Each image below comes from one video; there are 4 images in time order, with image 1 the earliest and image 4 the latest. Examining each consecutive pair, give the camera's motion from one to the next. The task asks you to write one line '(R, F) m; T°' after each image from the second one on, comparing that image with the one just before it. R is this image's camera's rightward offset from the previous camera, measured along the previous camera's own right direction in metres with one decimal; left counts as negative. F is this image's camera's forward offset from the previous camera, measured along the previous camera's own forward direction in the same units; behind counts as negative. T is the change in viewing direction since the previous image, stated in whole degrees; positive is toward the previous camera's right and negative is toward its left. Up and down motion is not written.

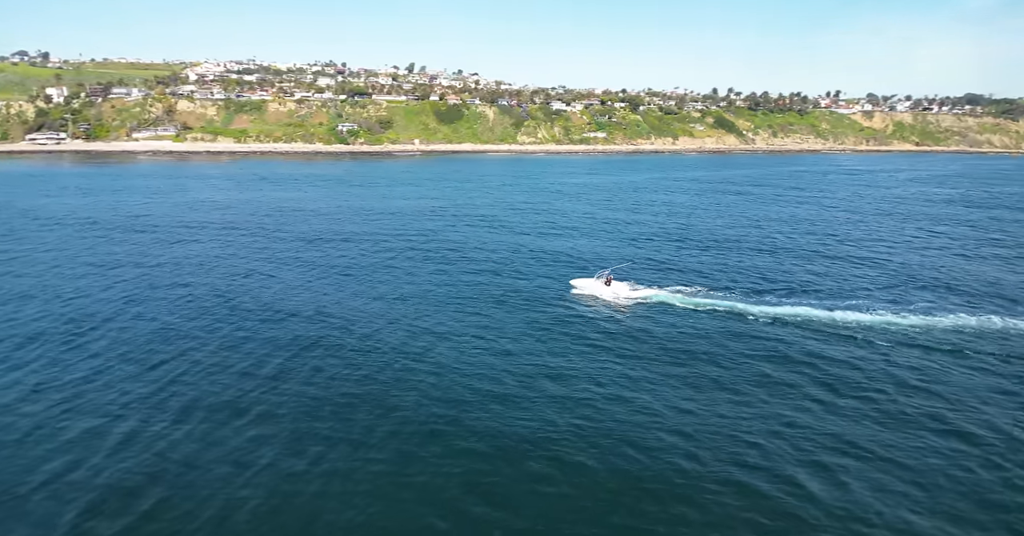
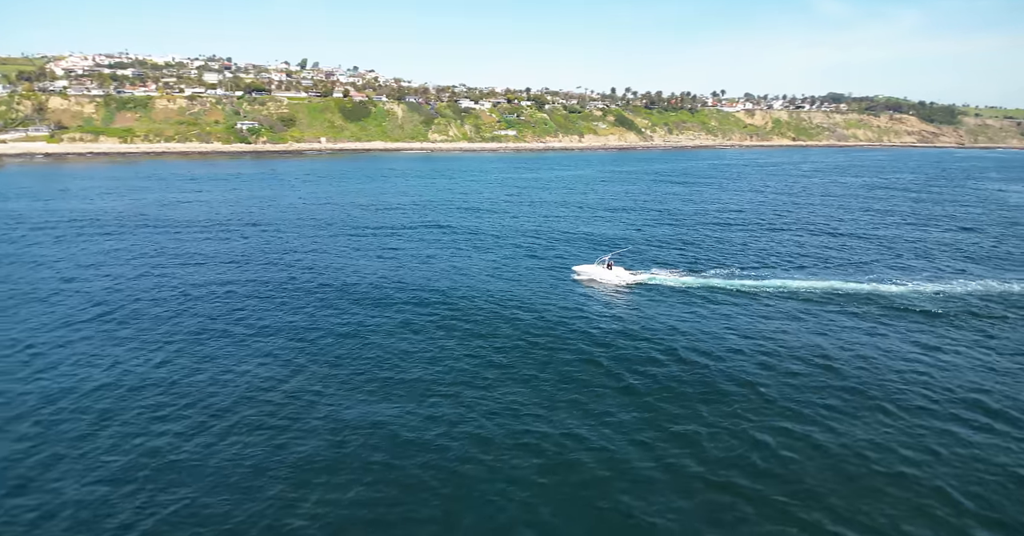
(-13.4, +1.7) m; +10°
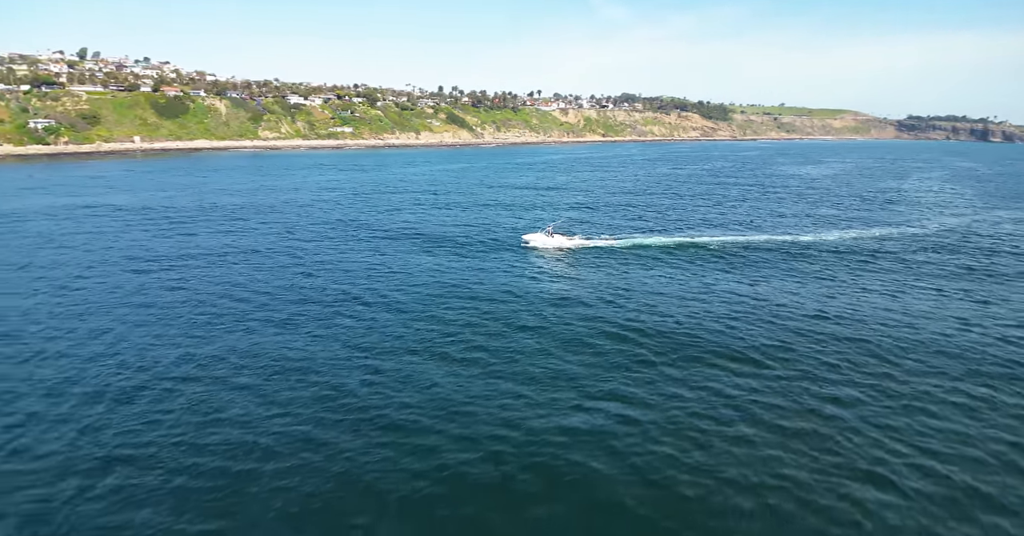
(-22.5, -8.3) m; +17°
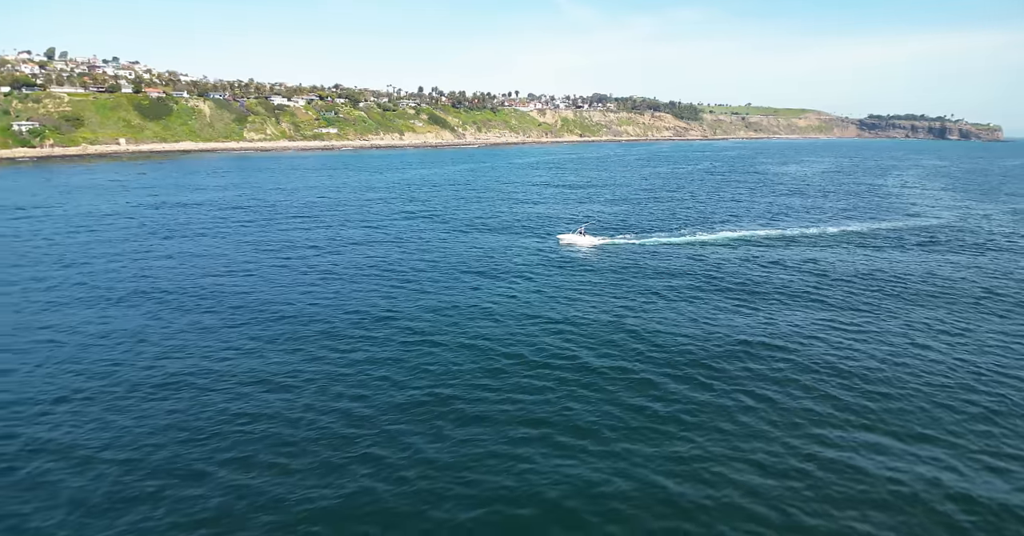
(-11.8, -8.1) m; +2°
